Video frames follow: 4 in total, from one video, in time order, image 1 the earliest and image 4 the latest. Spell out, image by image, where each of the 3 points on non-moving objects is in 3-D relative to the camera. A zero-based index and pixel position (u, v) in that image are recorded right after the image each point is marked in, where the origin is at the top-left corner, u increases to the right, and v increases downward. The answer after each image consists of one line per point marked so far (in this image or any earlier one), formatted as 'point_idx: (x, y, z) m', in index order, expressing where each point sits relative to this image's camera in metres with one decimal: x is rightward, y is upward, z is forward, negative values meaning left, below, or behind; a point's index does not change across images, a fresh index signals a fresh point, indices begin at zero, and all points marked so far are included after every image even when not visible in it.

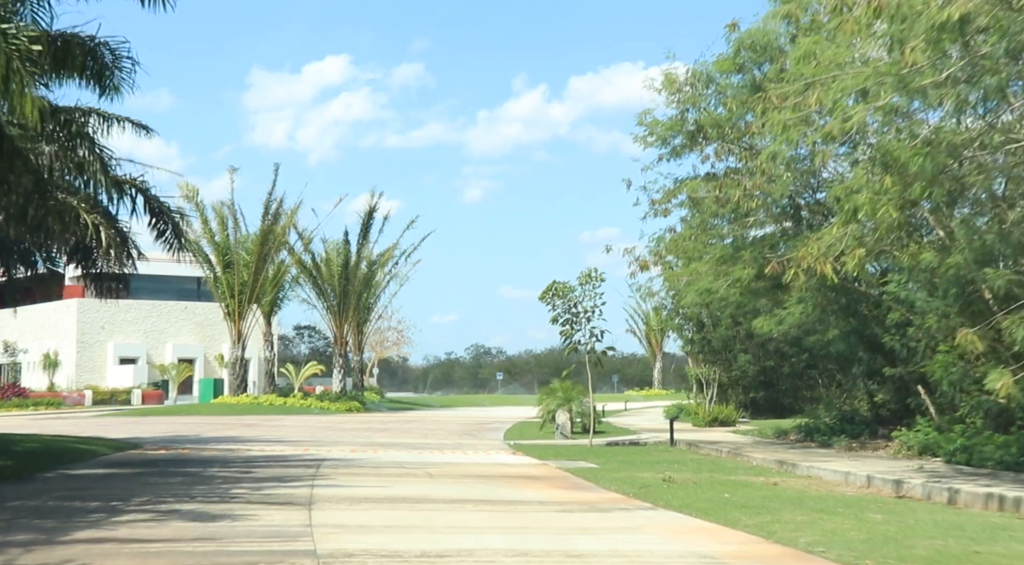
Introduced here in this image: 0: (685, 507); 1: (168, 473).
0: (+2.0, -2.6, +12.6) m
1: (-5.3, -3.0, +16.9) m
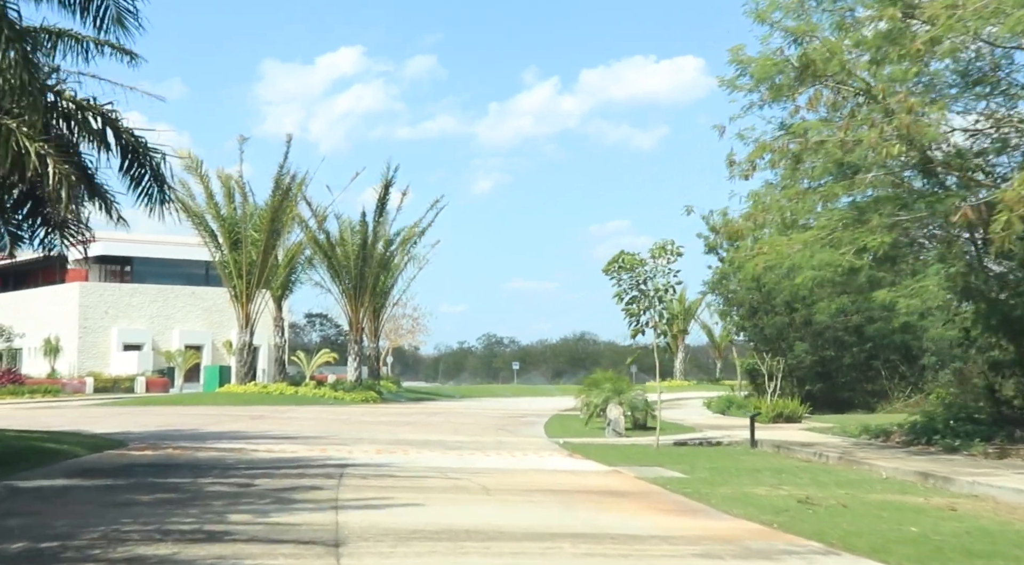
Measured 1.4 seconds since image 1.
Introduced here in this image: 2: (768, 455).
0: (+2.9, -2.1, +8.7) m
1: (-4.3, -2.4, +13.1) m
2: (+4.5, -3.0, +19.2) m
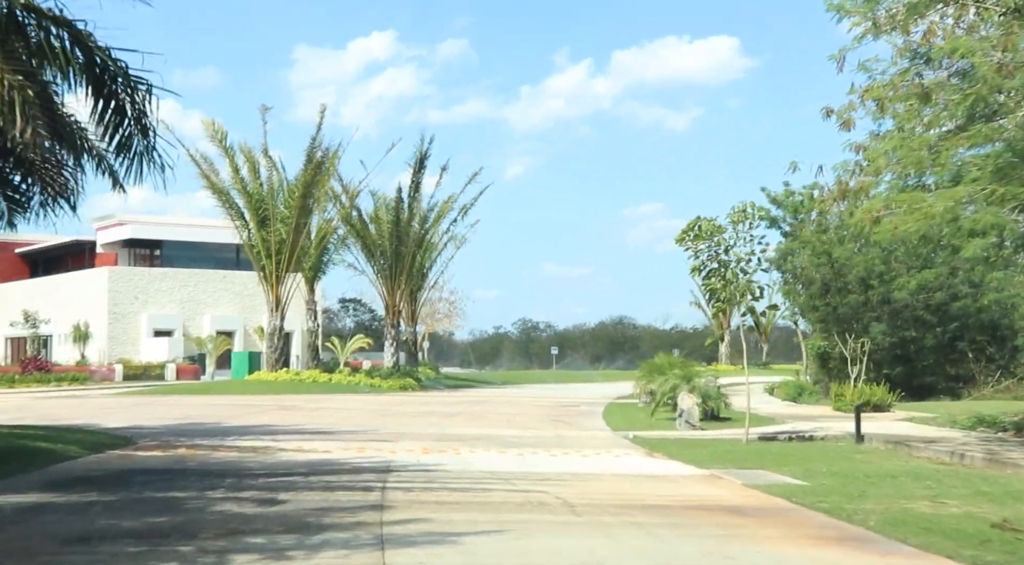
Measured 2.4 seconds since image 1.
0: (+3.6, -1.8, +5.7) m
1: (-3.5, -2.1, +10.3) m
2: (+5.6, -2.5, +16.2) m
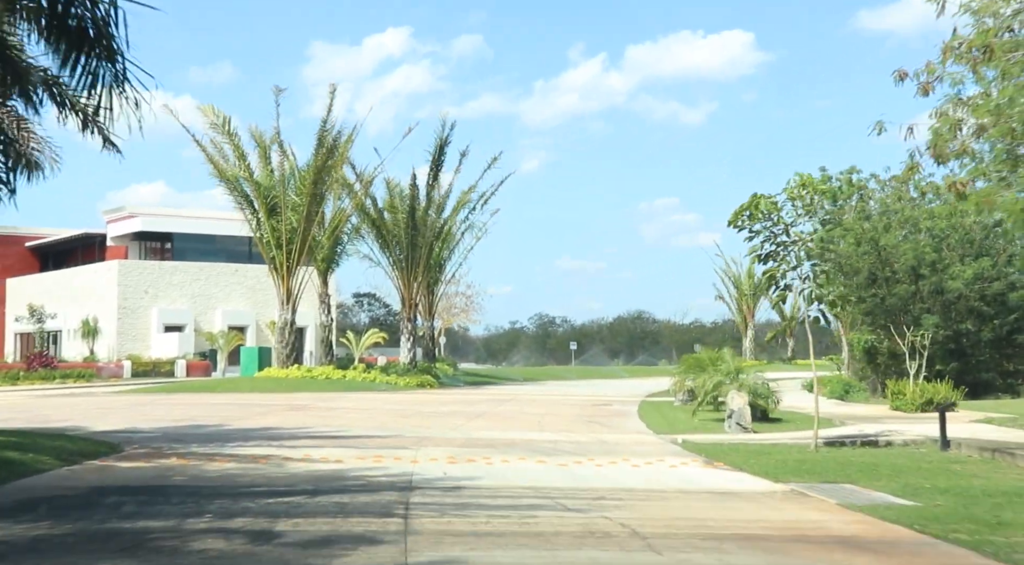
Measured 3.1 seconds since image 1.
0: (+4.0, -1.6, +3.4) m
1: (-3.0, -1.9, +8.1) m
2: (+6.1, -2.3, +13.9) m
